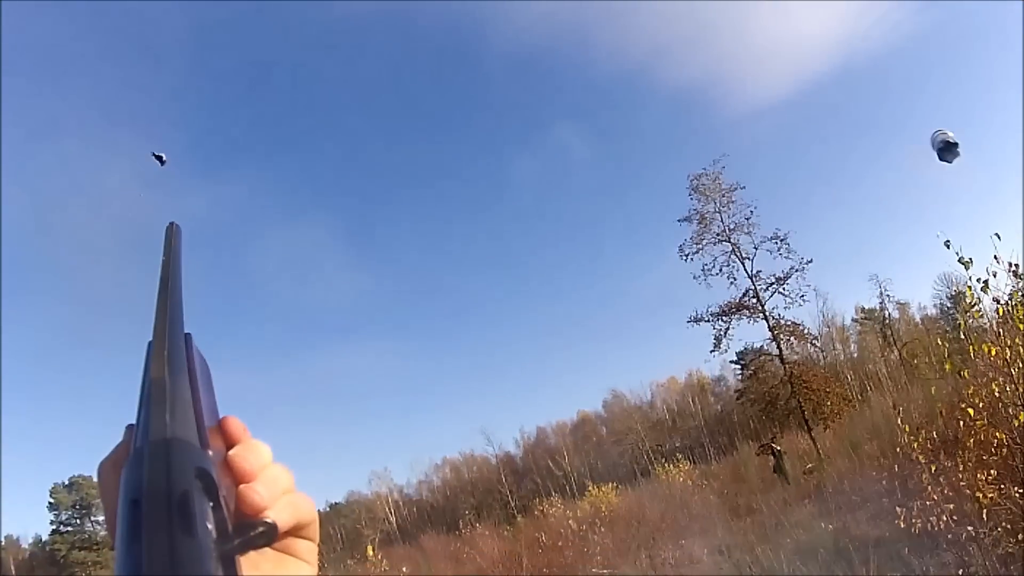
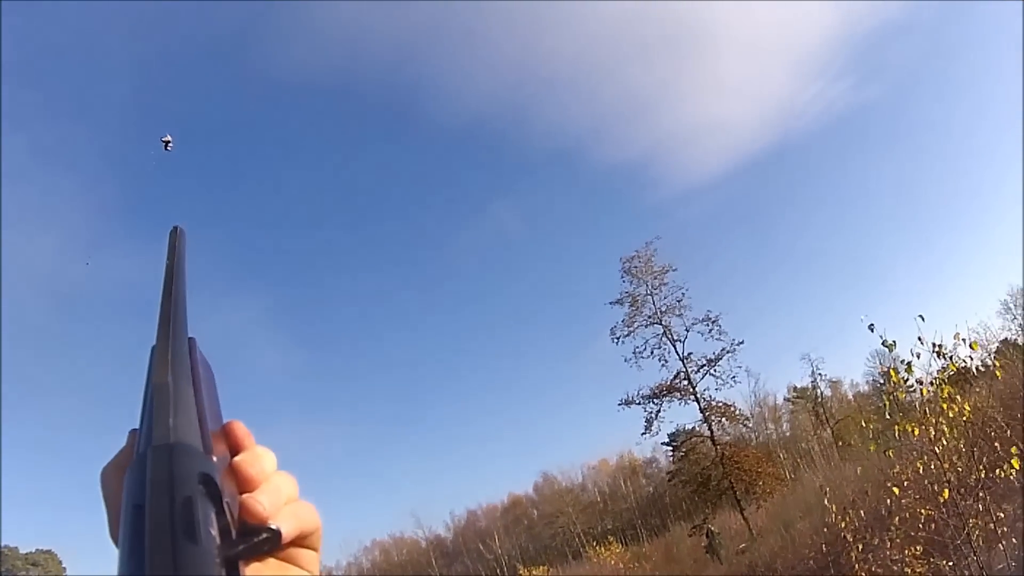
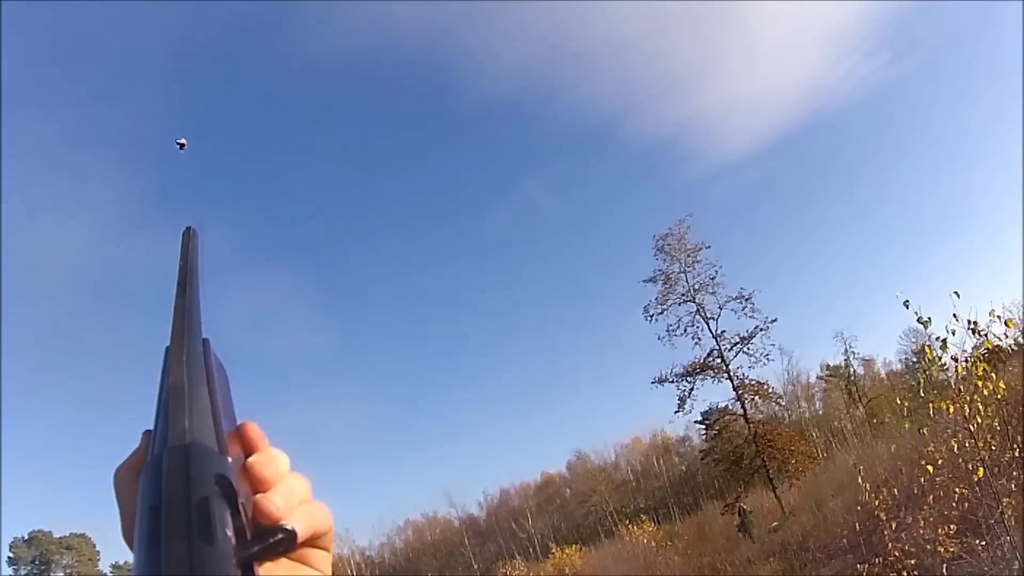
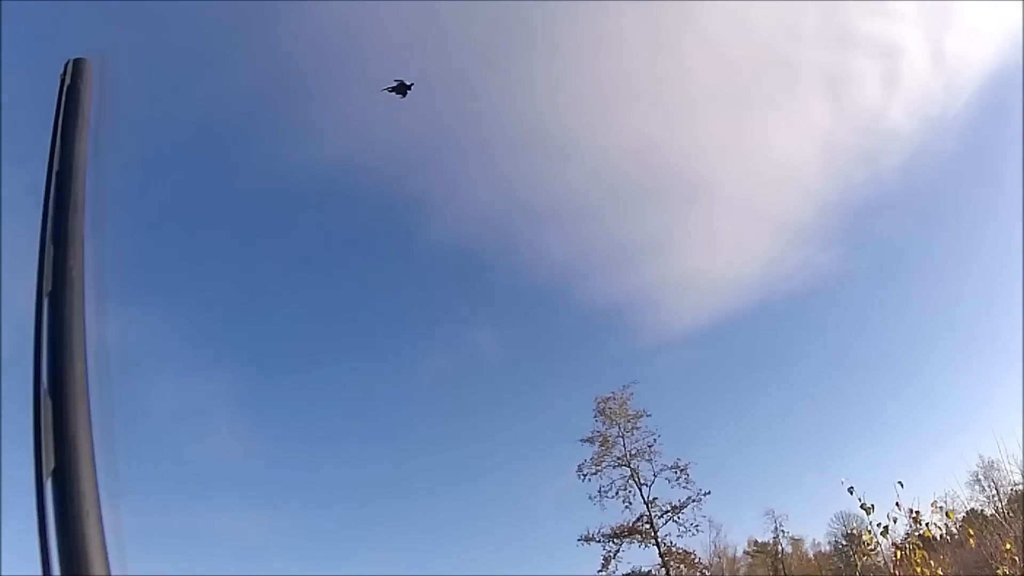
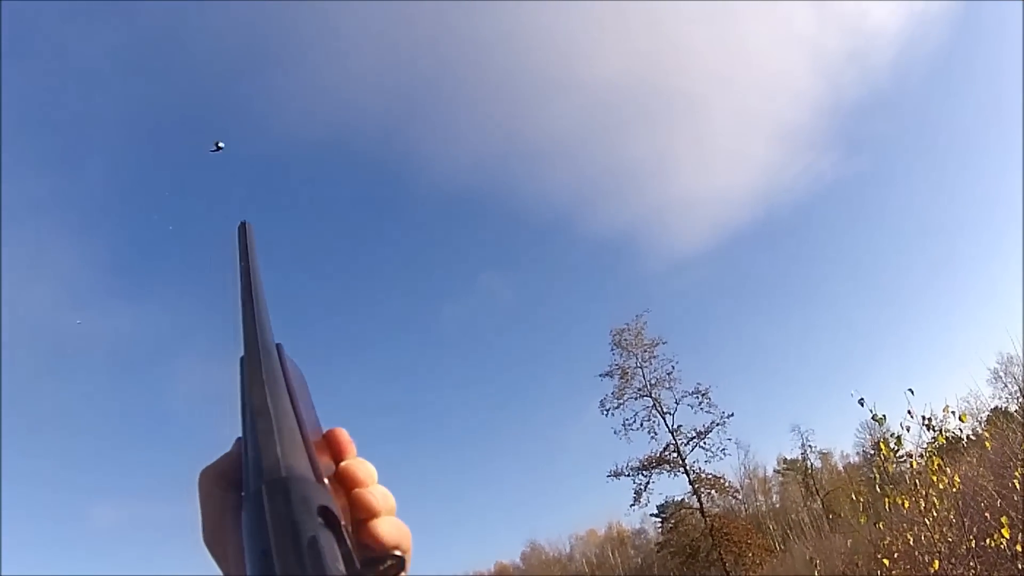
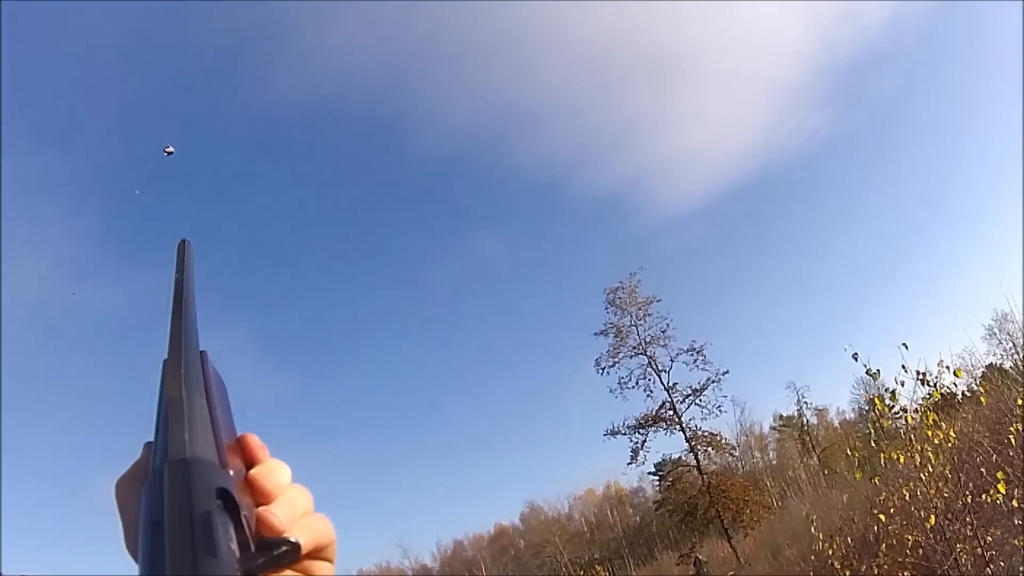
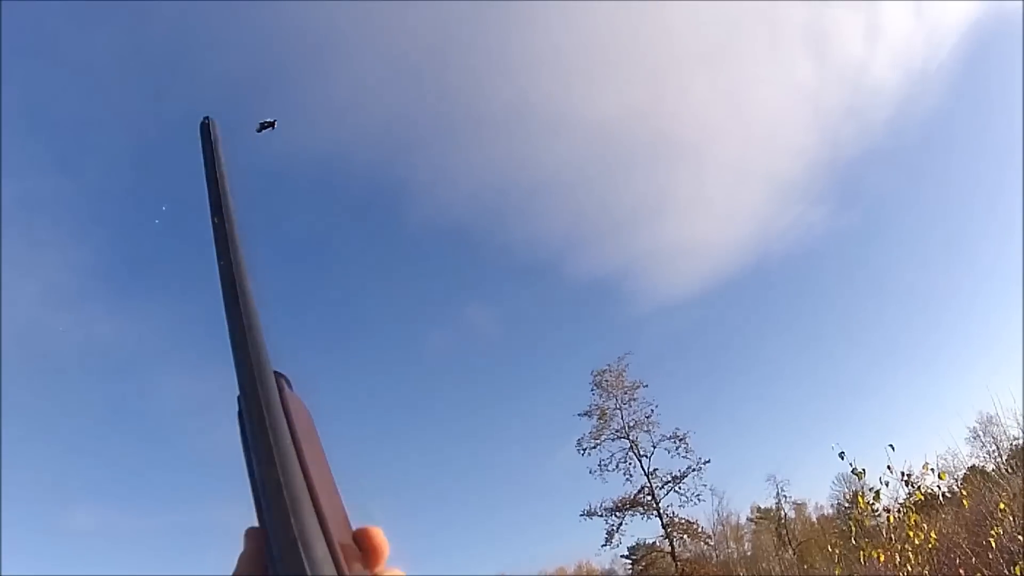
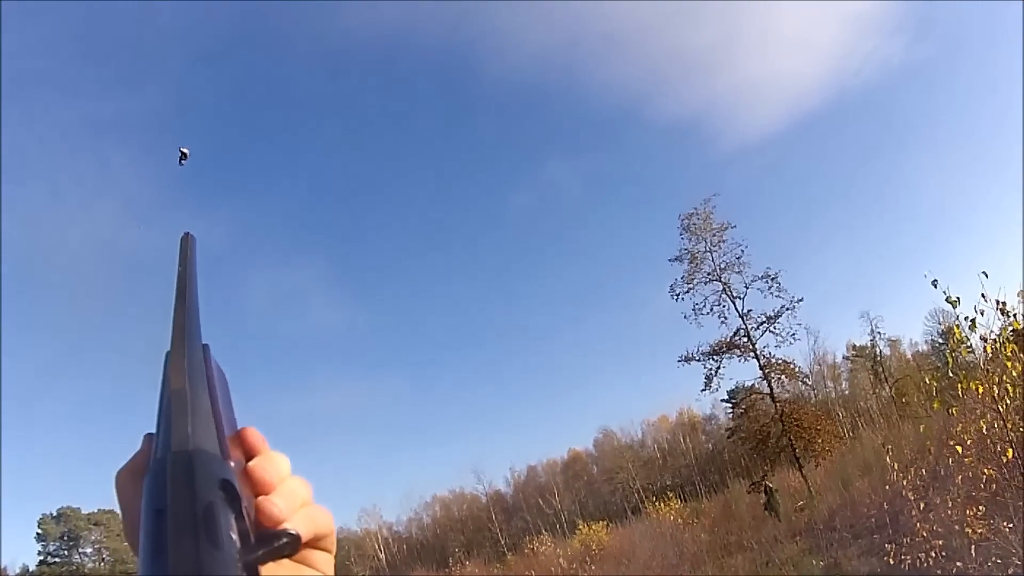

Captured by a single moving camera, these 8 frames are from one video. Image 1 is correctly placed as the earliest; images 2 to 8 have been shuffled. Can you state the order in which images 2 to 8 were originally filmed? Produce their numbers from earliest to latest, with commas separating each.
8, 3, 2, 6, 5, 7, 4
